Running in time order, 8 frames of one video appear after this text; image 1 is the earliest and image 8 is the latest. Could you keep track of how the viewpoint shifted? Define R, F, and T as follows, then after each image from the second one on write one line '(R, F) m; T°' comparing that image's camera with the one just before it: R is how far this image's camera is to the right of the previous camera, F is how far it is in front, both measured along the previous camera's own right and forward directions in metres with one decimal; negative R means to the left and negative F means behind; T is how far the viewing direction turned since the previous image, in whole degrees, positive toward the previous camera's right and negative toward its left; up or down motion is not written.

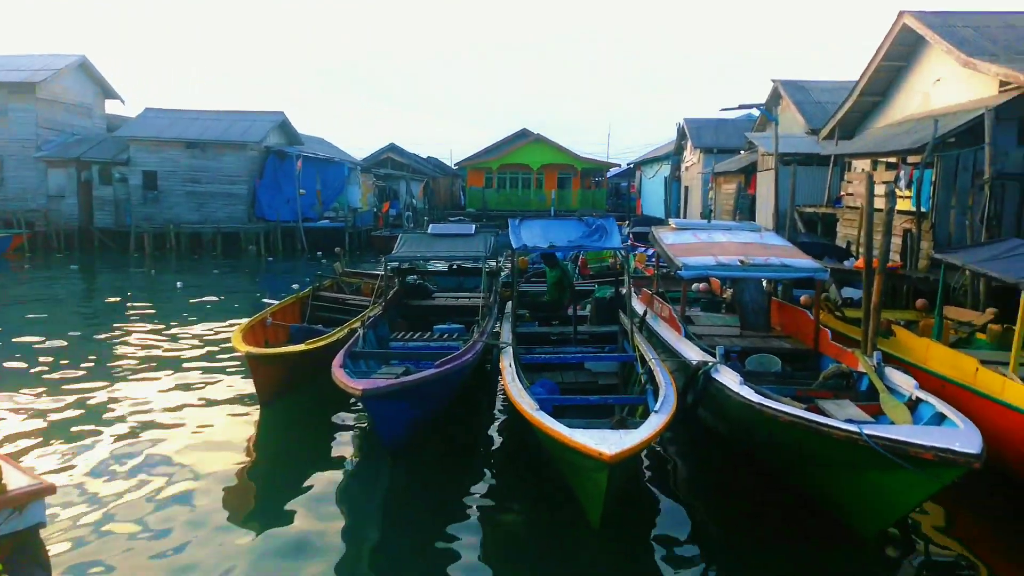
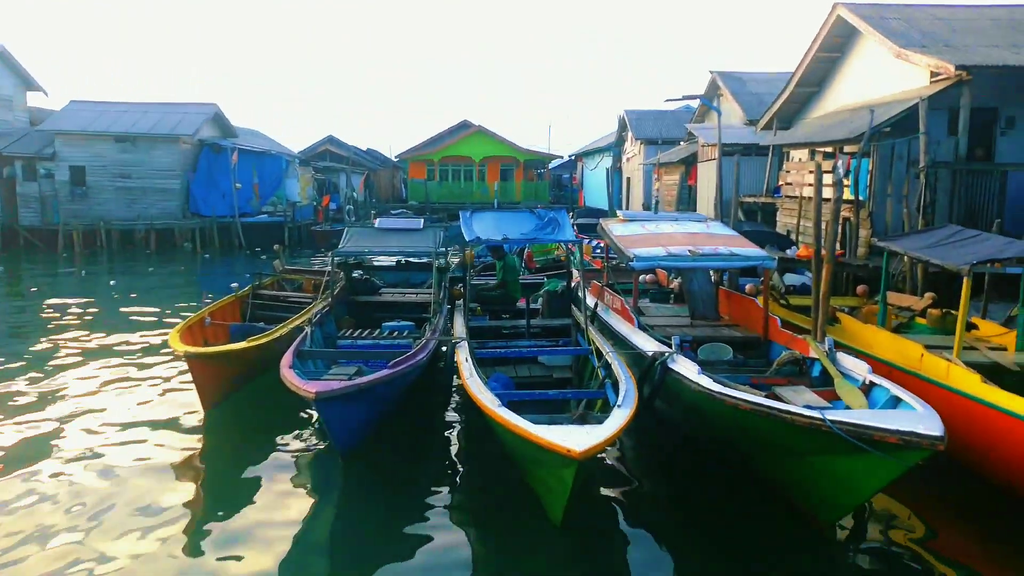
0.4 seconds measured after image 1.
(-0.1, +0.1) m; +4°
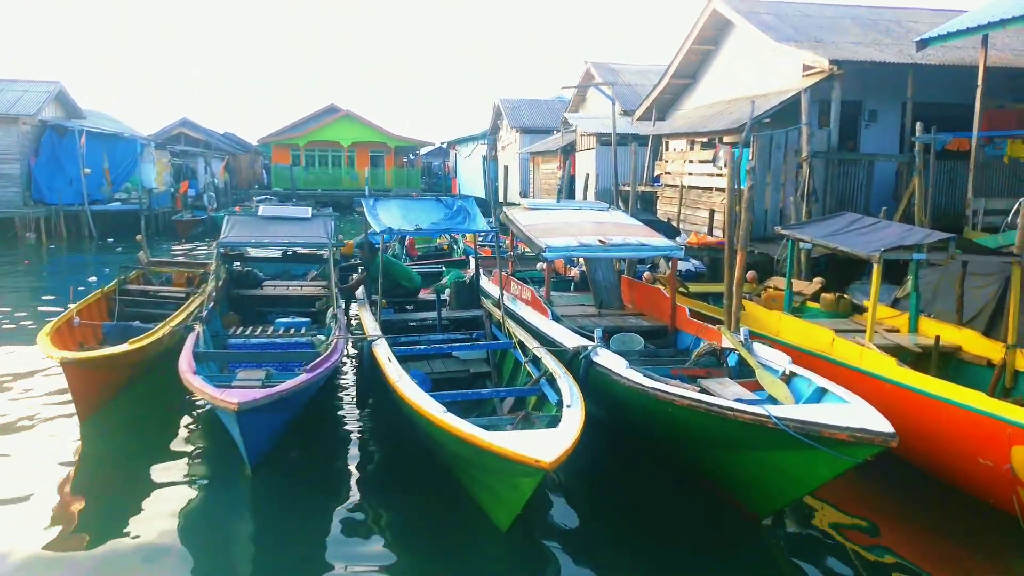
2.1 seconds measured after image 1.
(-0.3, +0.3) m; +9°
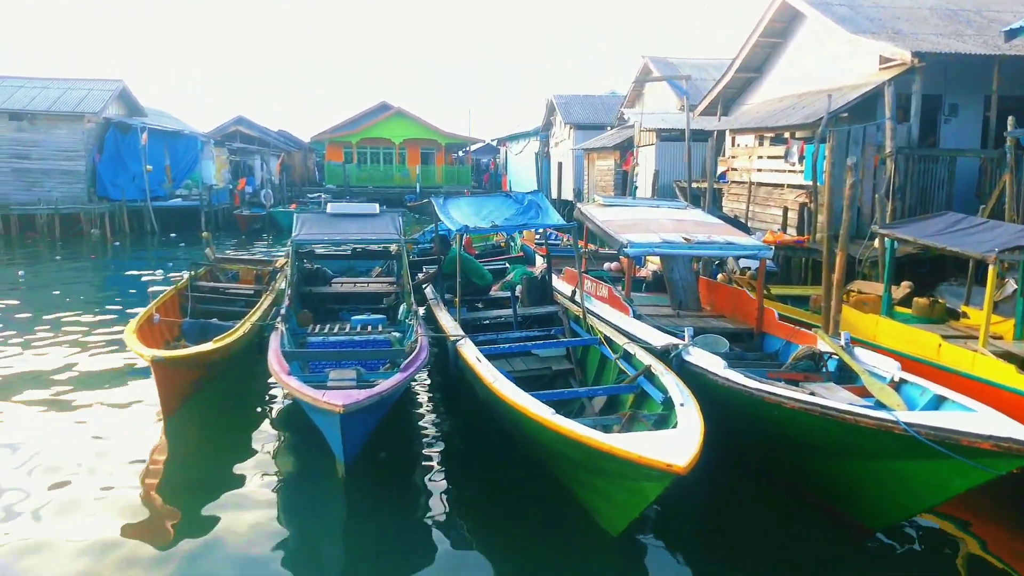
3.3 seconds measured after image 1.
(-0.3, +0.2) m; -3°
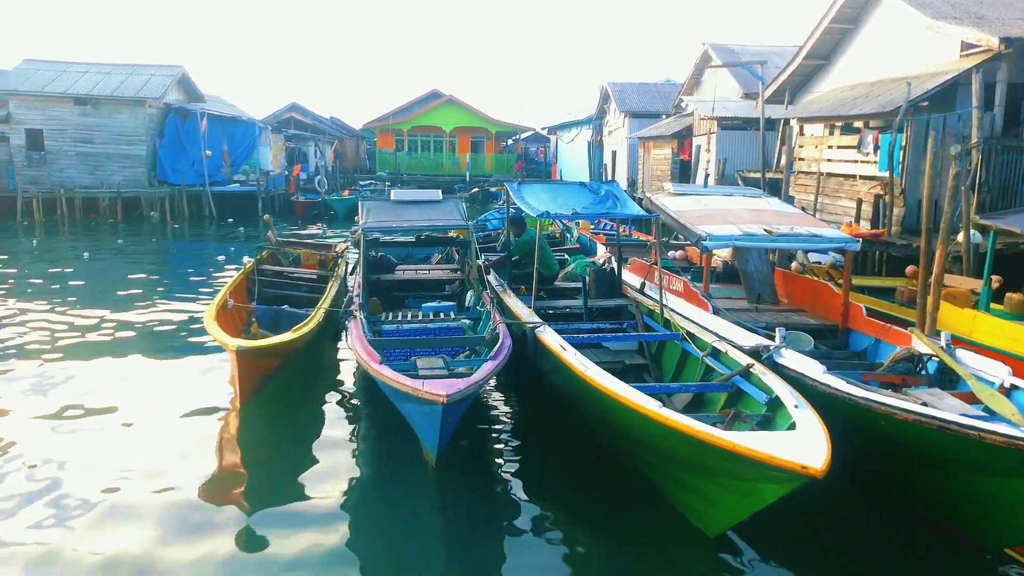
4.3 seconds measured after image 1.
(-0.3, +0.2) m; -3°
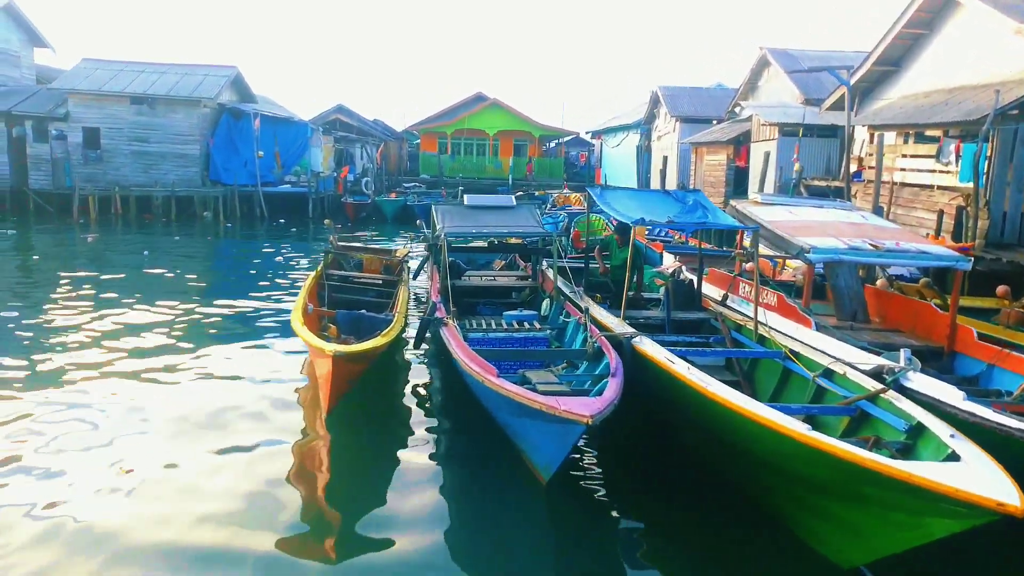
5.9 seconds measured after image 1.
(-0.4, +0.2) m; -2°
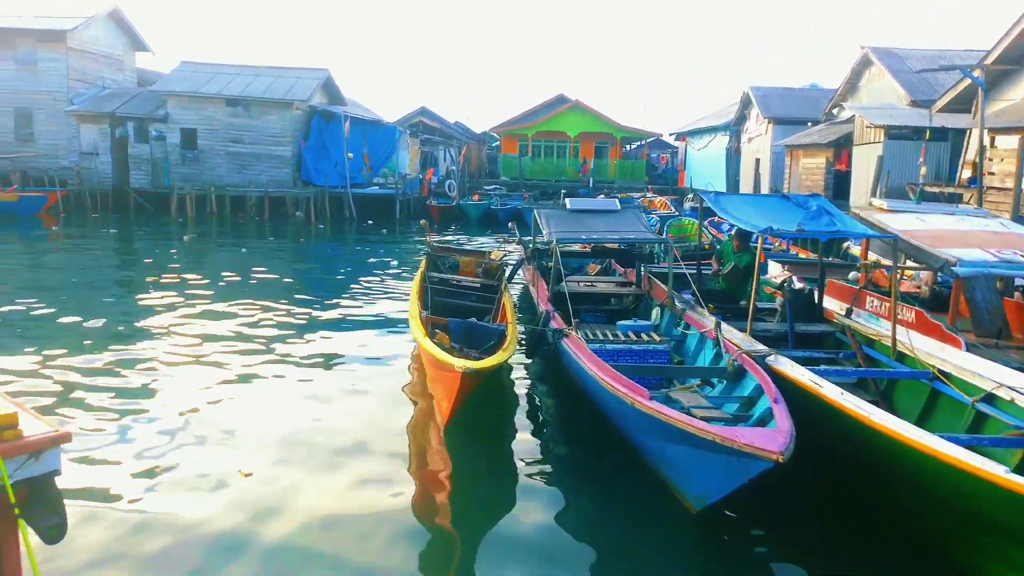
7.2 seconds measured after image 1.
(-0.3, +0.2) m; -5°
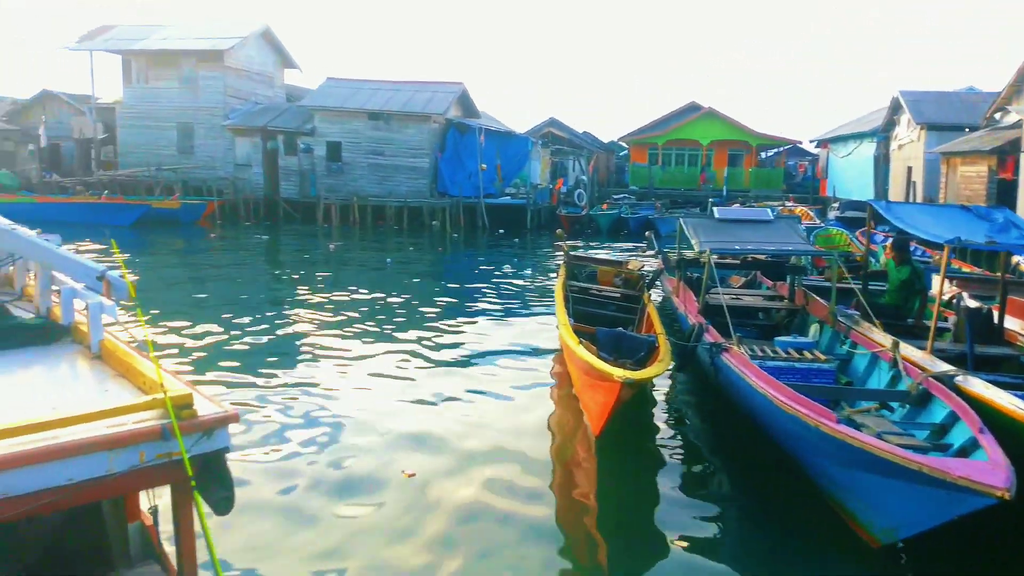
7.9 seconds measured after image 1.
(-0.3, 0.0) m; -9°
